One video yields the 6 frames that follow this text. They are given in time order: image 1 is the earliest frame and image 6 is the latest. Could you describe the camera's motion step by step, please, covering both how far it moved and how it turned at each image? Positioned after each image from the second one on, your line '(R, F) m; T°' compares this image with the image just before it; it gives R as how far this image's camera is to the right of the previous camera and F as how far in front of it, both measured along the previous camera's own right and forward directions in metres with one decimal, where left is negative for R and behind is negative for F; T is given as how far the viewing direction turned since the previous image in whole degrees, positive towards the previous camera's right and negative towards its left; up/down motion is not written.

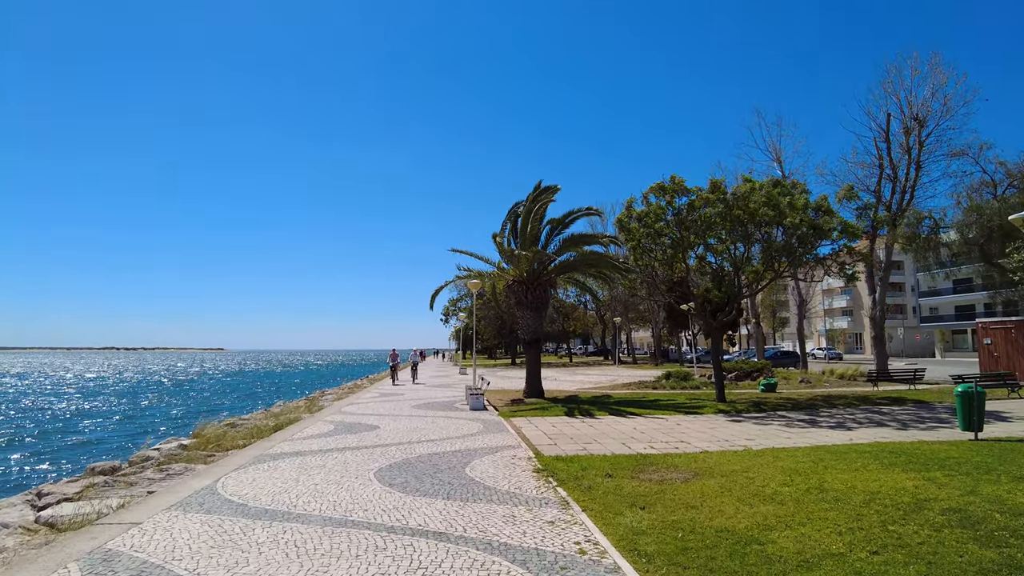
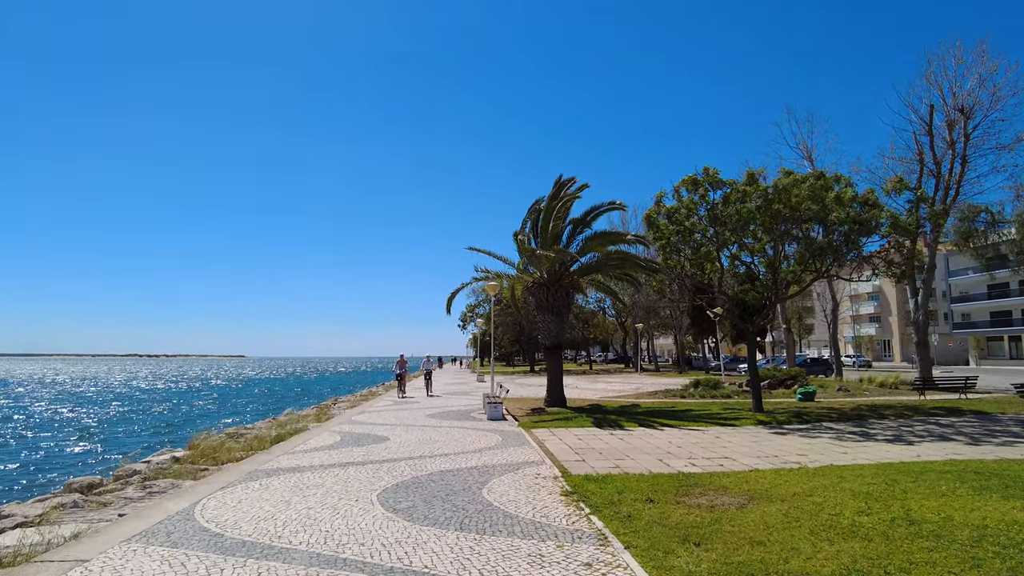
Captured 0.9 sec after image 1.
(-0.1, +1.1) m; -2°
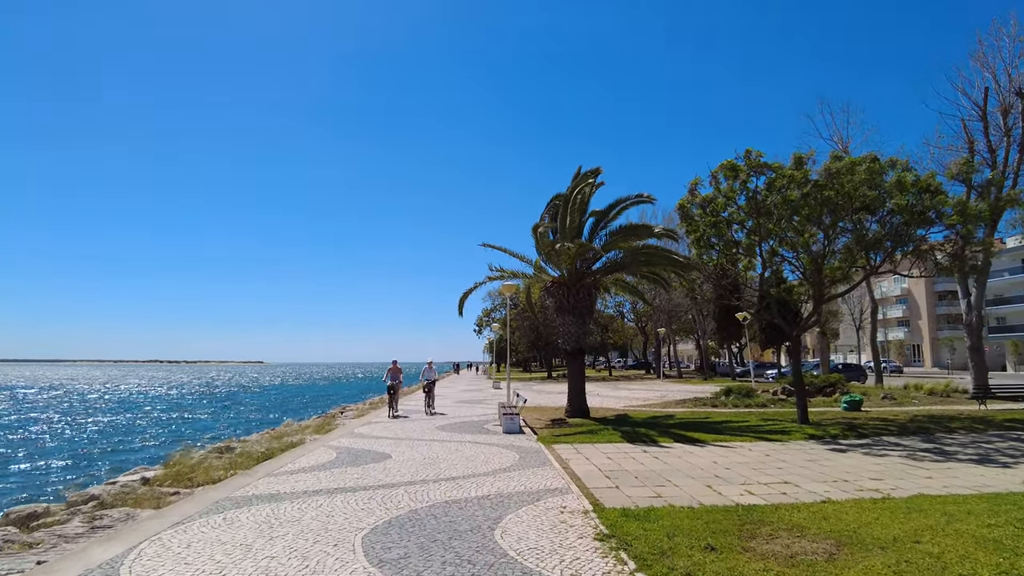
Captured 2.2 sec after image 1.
(0.0, +1.6) m; -1°
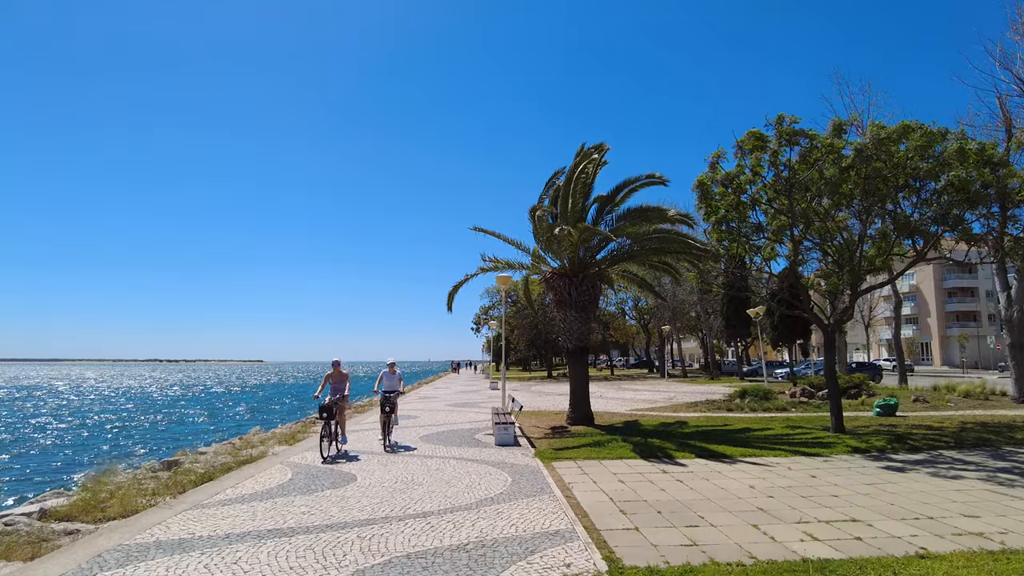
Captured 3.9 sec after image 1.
(+0.1, +1.9) m; 0°
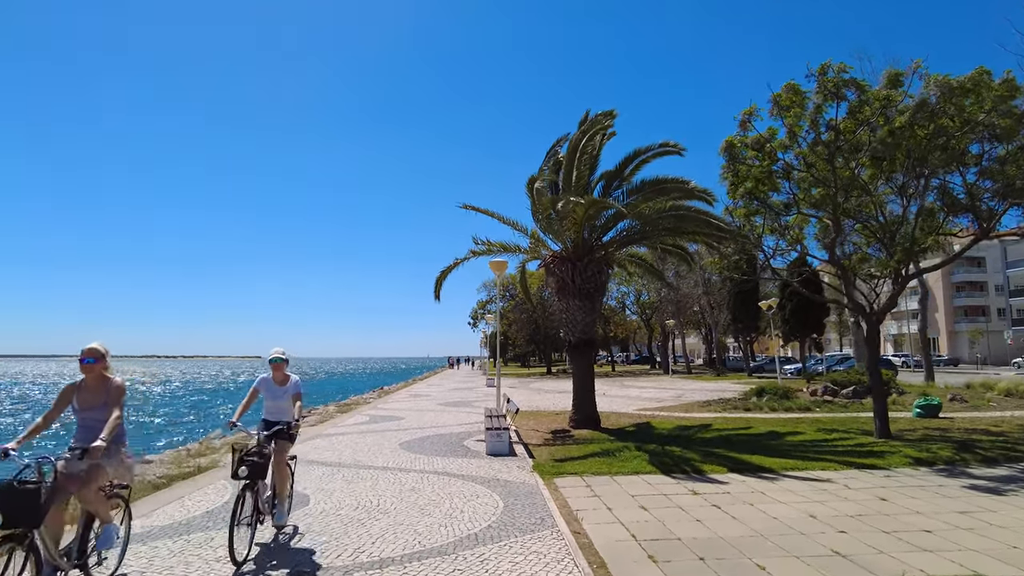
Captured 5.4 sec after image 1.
(+0.1, +1.9) m; 0°
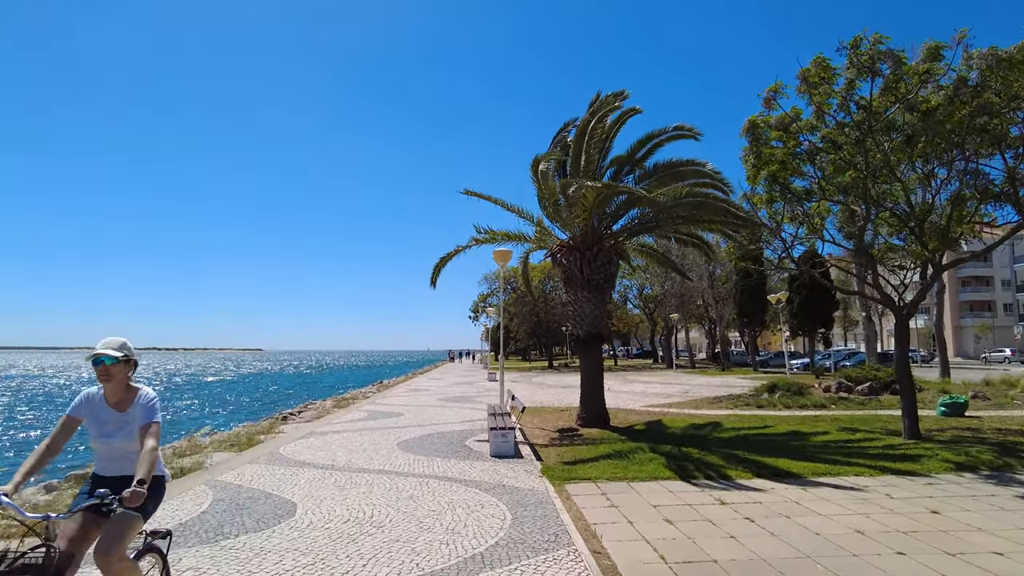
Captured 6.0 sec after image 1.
(-0.1, +0.8) m; 0°
